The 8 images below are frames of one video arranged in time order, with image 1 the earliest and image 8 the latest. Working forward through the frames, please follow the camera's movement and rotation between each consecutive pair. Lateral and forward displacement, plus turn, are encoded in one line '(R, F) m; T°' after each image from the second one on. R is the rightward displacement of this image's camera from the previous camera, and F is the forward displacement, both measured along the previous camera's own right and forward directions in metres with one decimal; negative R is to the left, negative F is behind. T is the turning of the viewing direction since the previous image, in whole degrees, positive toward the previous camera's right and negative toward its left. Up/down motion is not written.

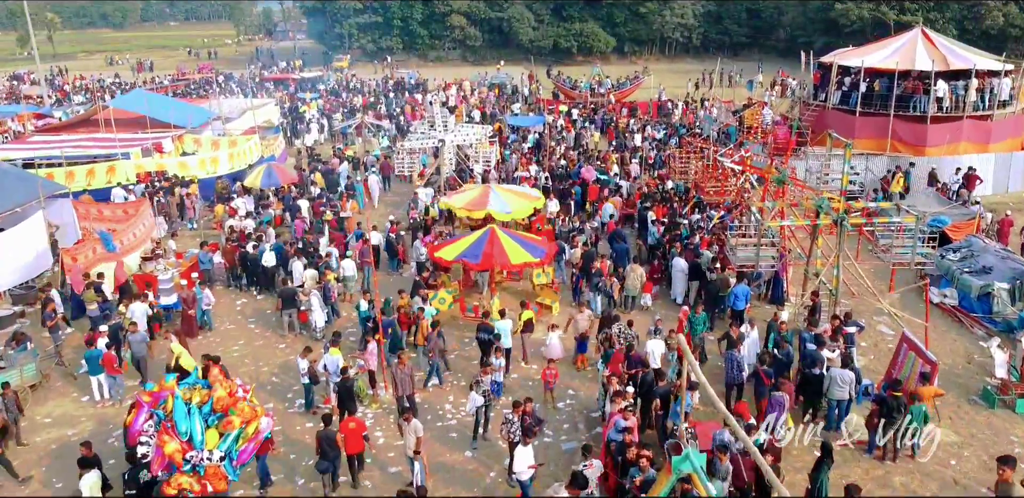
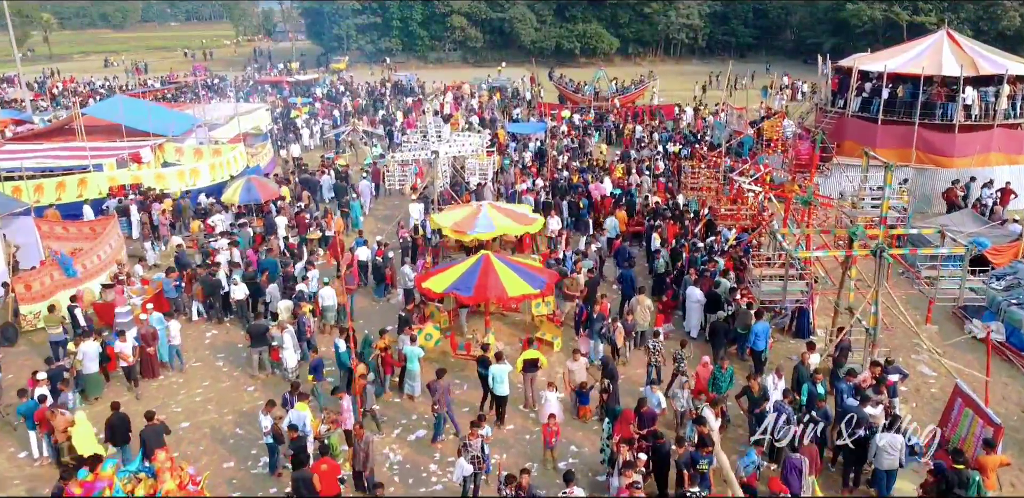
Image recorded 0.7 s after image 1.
(+0.1, +1.5) m; 0°
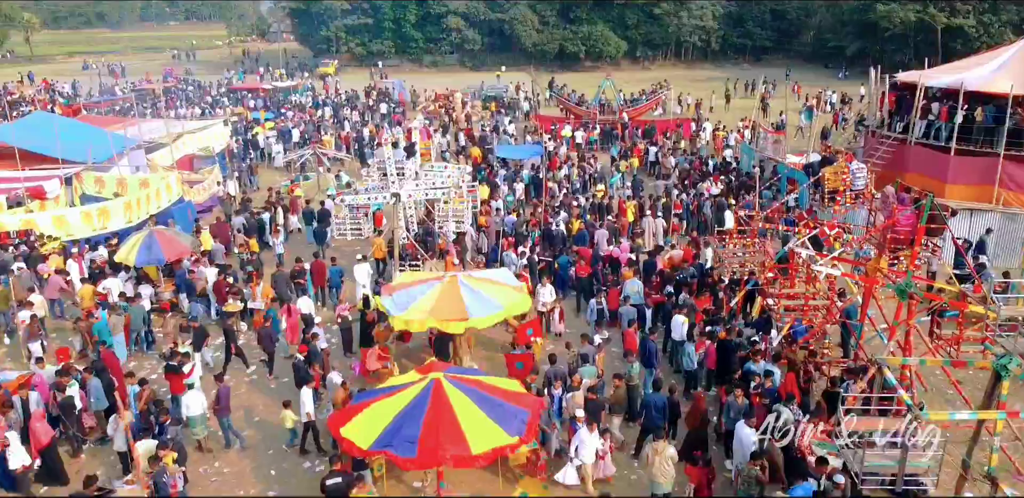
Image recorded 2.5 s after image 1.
(+0.5, +4.3) m; 0°
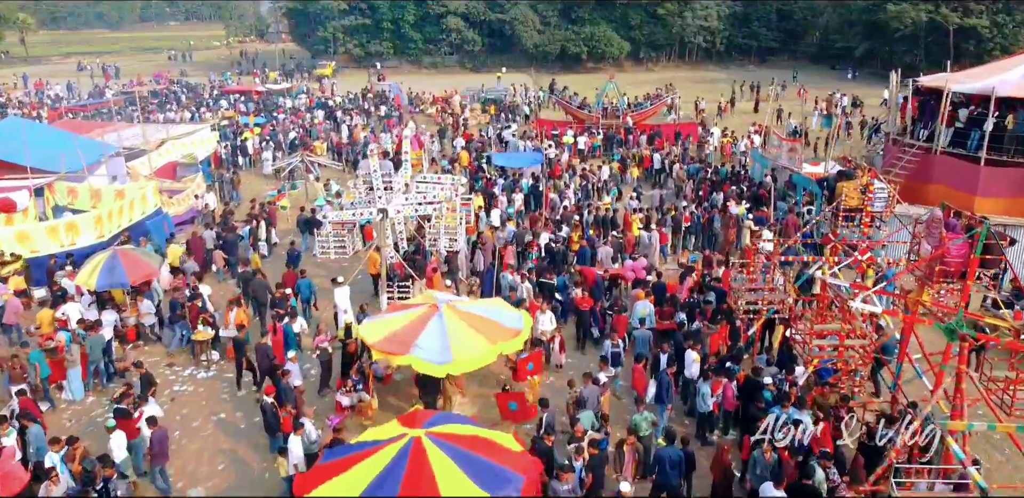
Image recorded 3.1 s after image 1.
(+0.1, +1.2) m; 0°
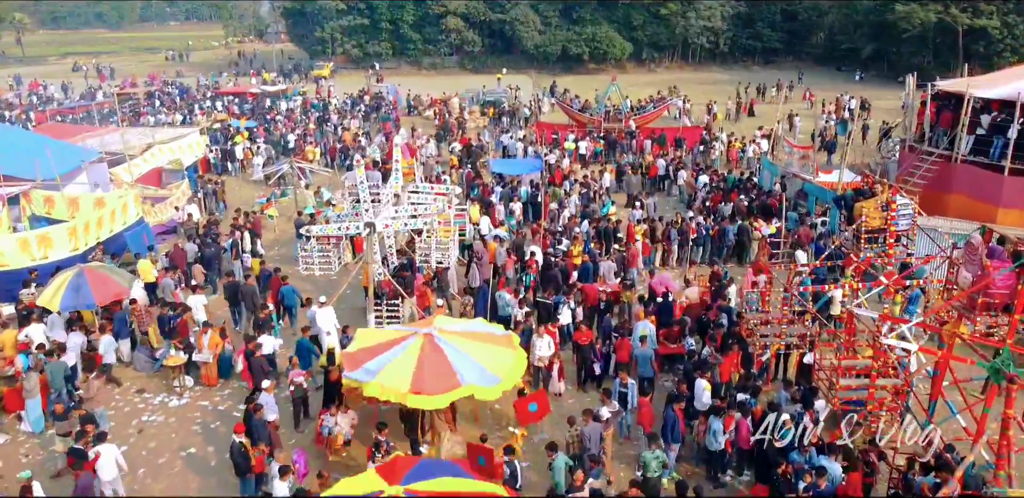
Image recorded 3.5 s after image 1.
(+0.1, +0.9) m; 0°
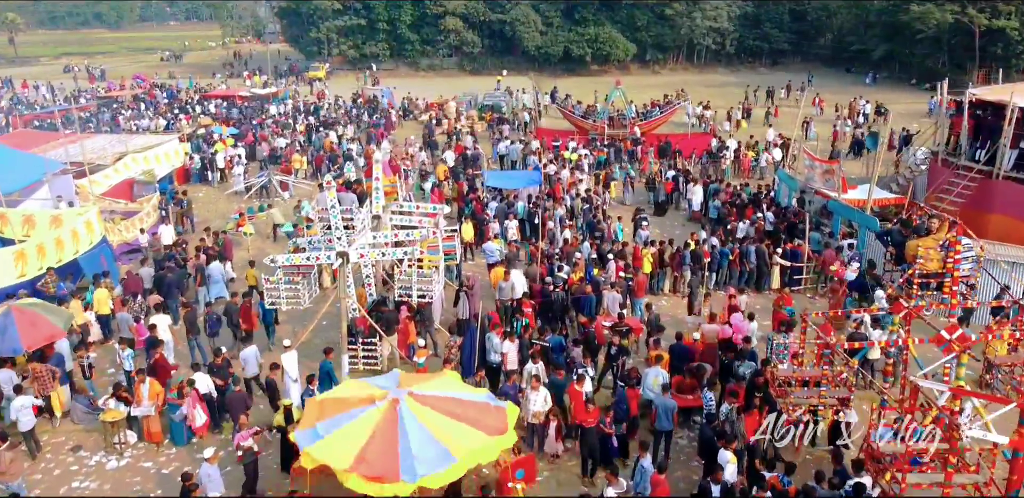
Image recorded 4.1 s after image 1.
(+0.1, +1.6) m; 0°
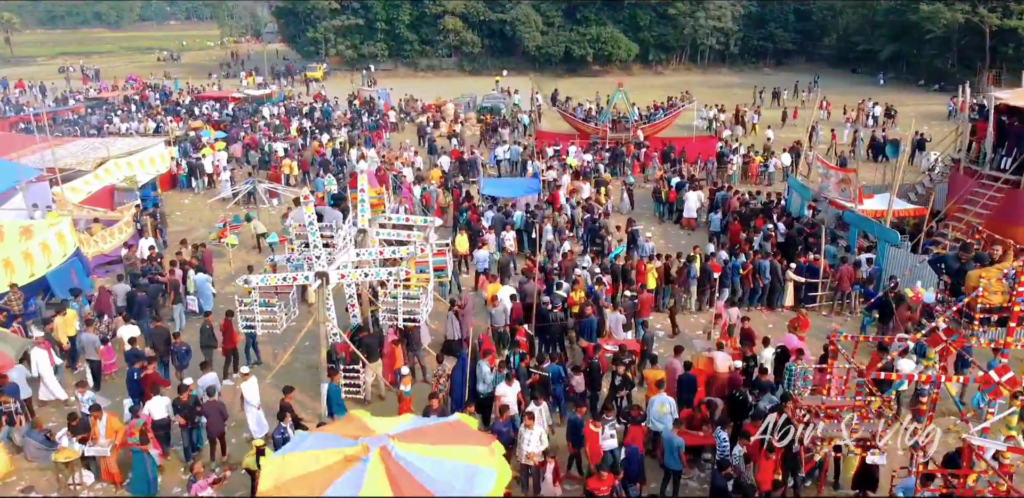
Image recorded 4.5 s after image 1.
(+0.1, +1.0) m; 0°
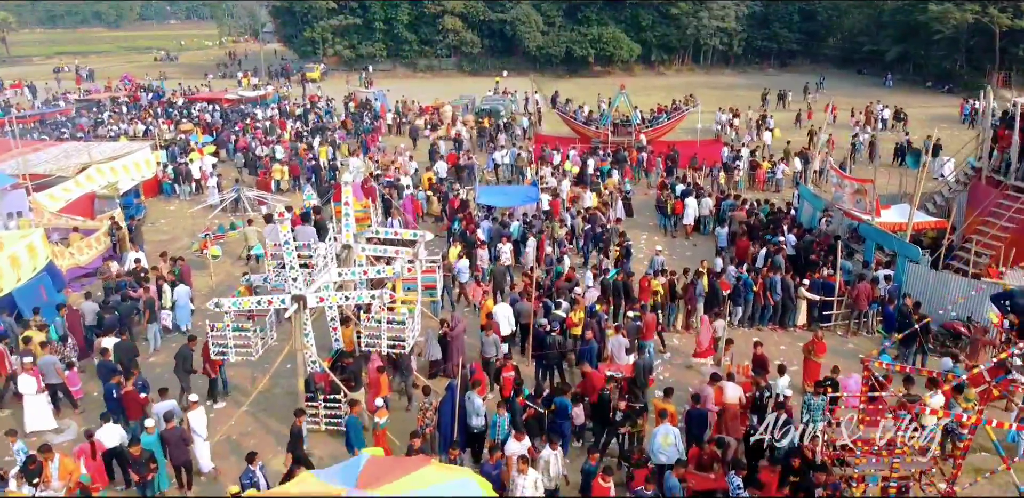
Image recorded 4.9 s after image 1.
(+0.1, +0.9) m; 0°
